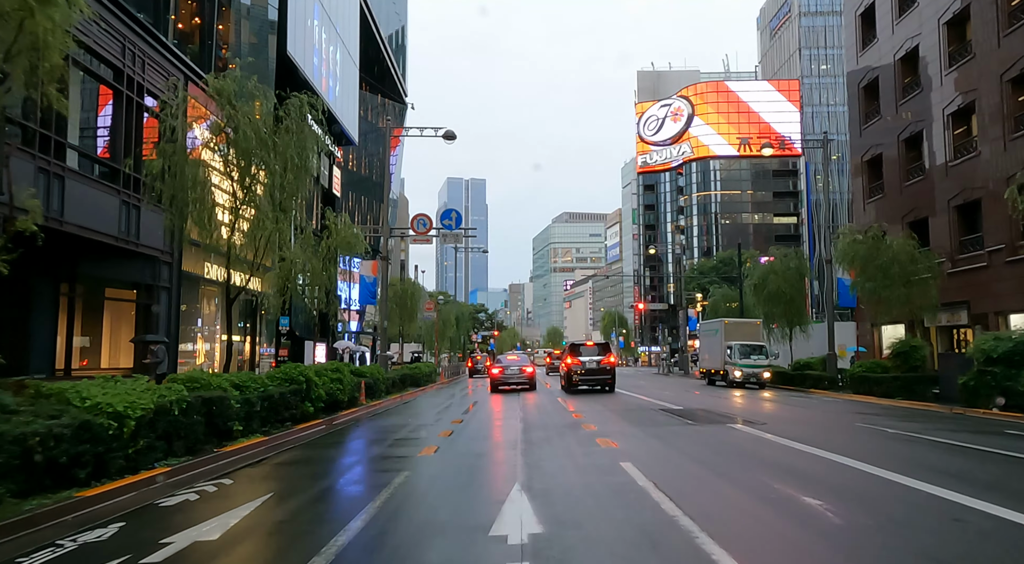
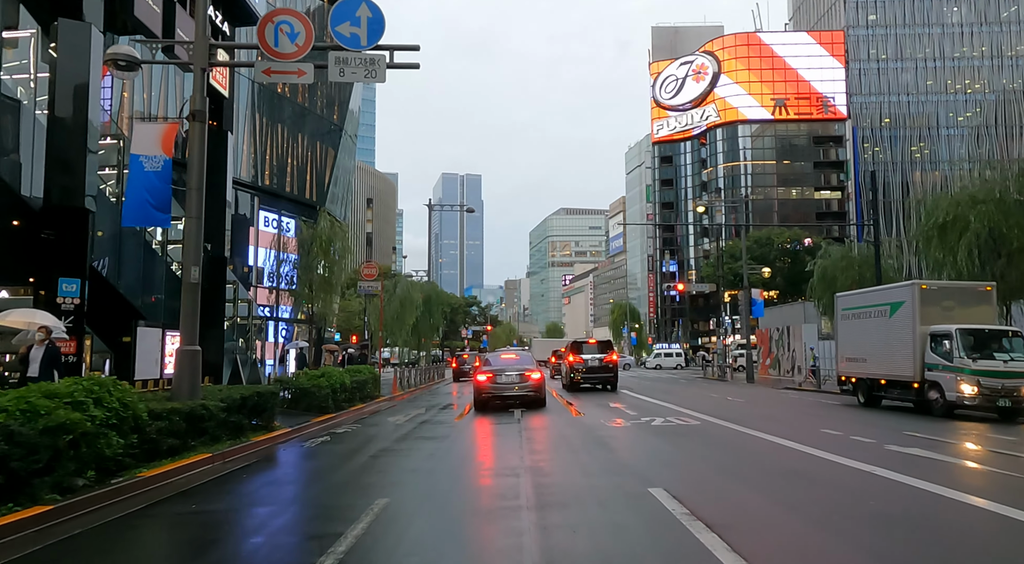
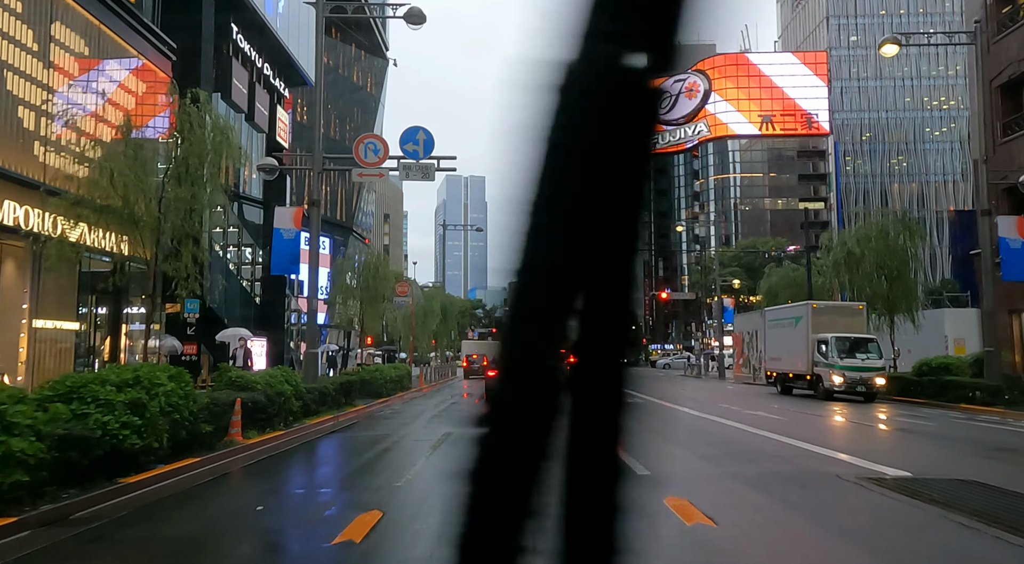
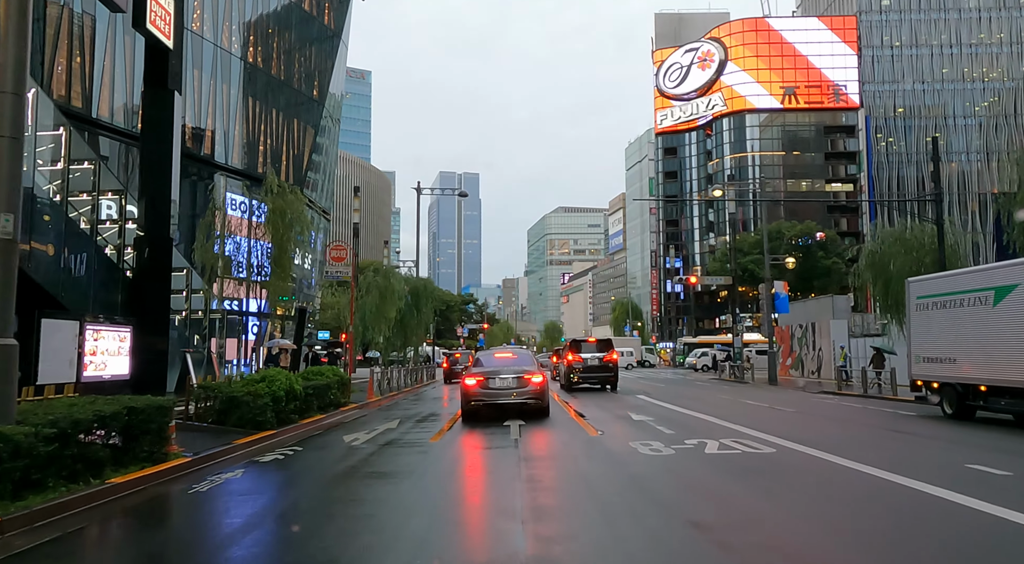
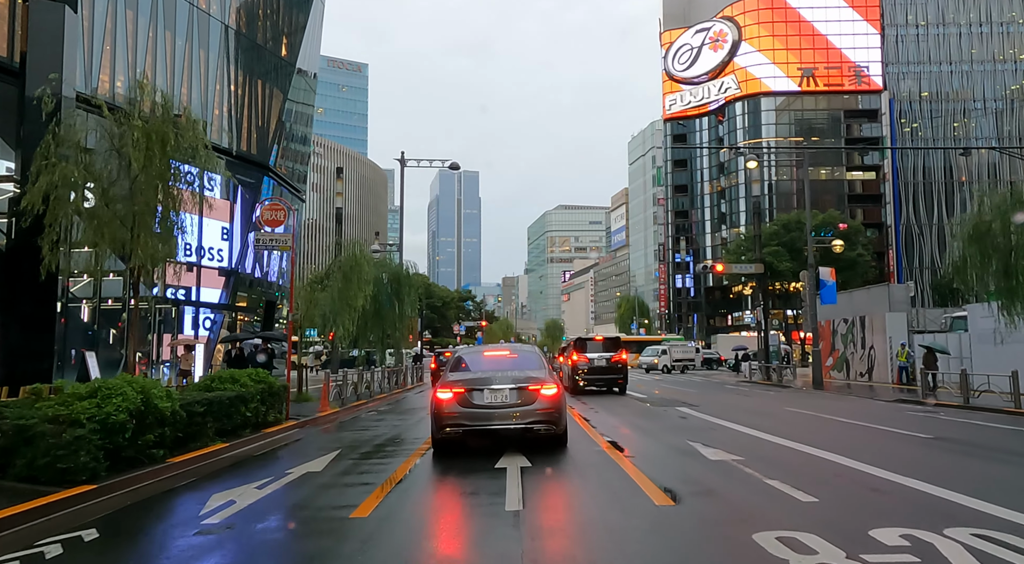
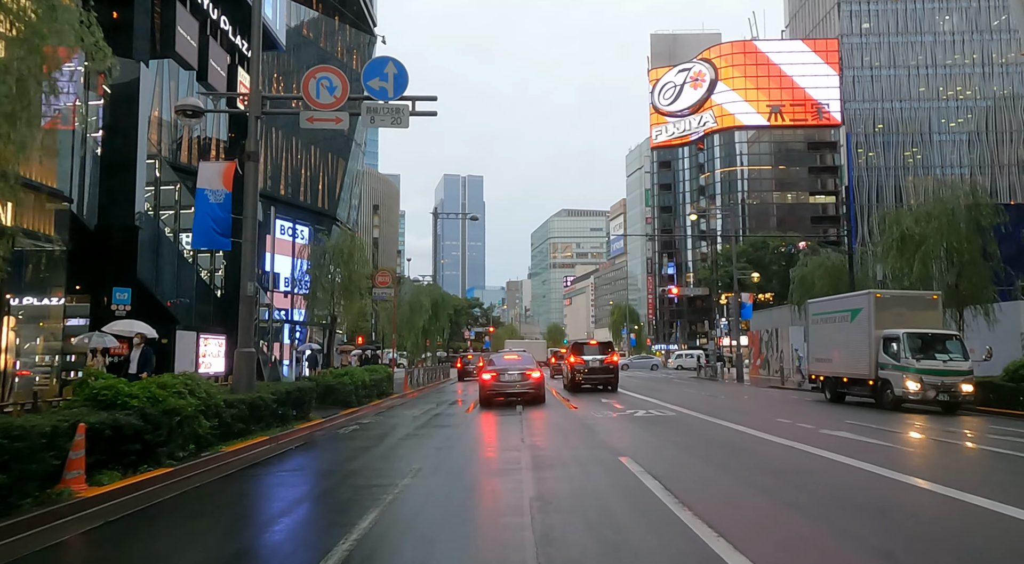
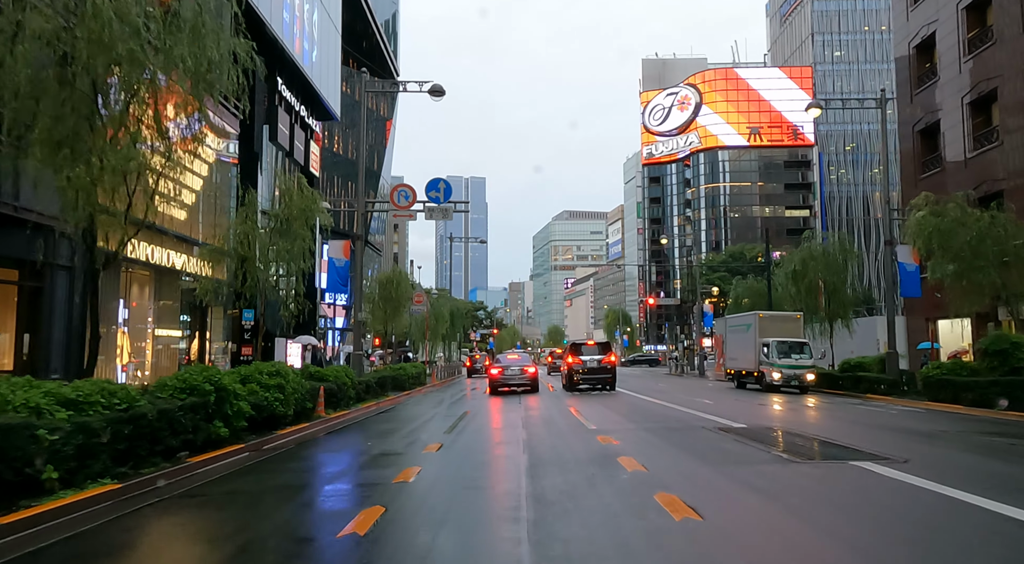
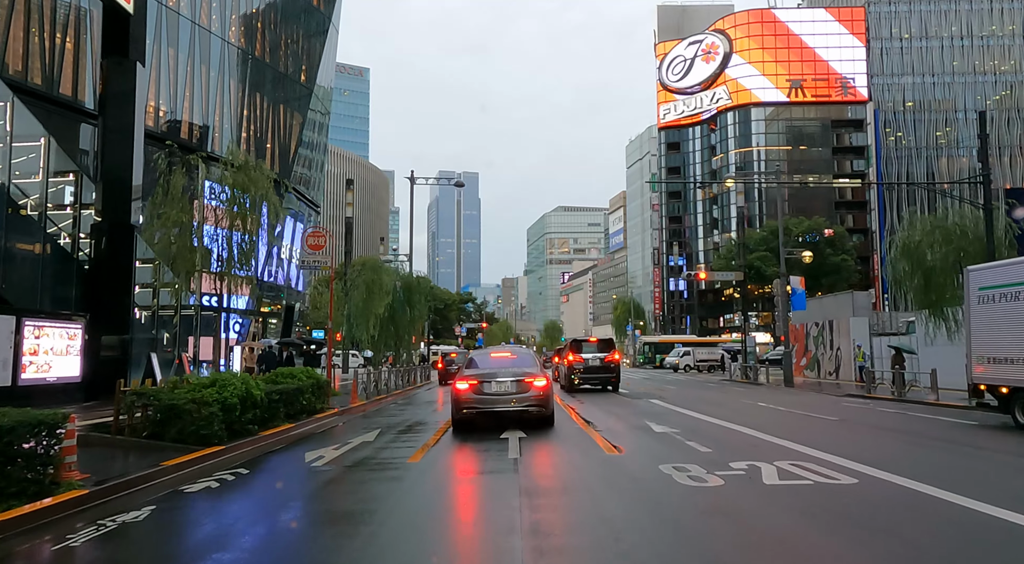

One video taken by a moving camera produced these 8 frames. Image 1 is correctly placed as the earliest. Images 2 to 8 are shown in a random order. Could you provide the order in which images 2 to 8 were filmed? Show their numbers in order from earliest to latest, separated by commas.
7, 3, 6, 2, 4, 8, 5
